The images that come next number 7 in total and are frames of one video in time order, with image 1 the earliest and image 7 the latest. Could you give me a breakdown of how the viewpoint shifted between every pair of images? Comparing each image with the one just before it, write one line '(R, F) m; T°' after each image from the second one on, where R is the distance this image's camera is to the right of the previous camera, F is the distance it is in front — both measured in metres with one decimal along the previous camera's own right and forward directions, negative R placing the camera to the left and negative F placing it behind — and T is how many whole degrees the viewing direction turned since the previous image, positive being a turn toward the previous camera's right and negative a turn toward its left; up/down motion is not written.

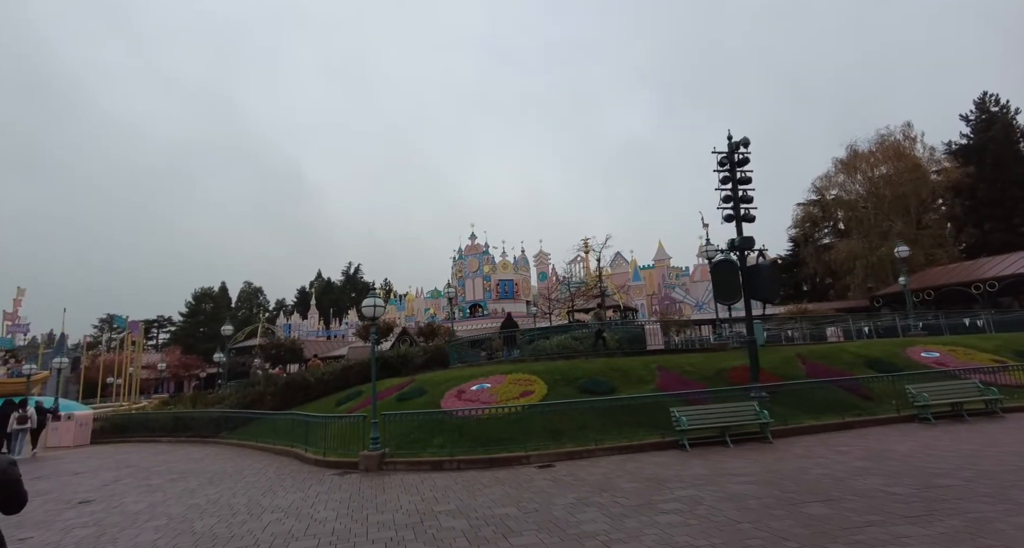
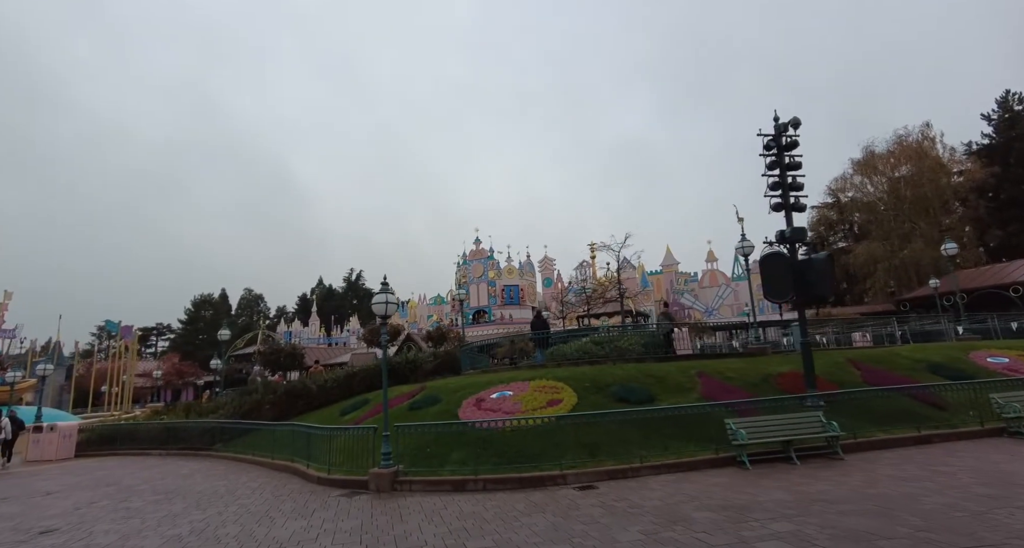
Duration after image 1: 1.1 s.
(-0.7, +1.4) m; 0°
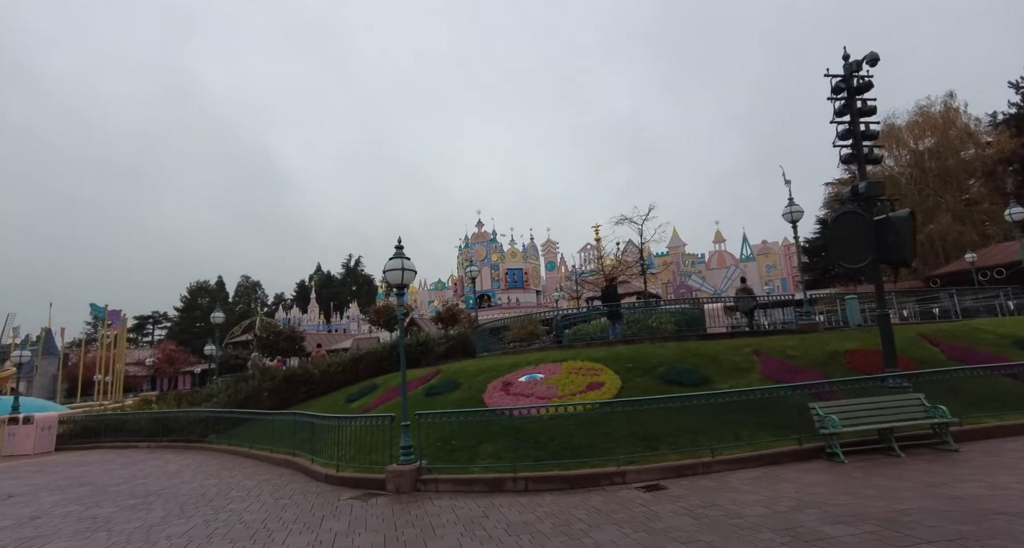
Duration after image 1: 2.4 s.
(-0.8, +1.7) m; 0°
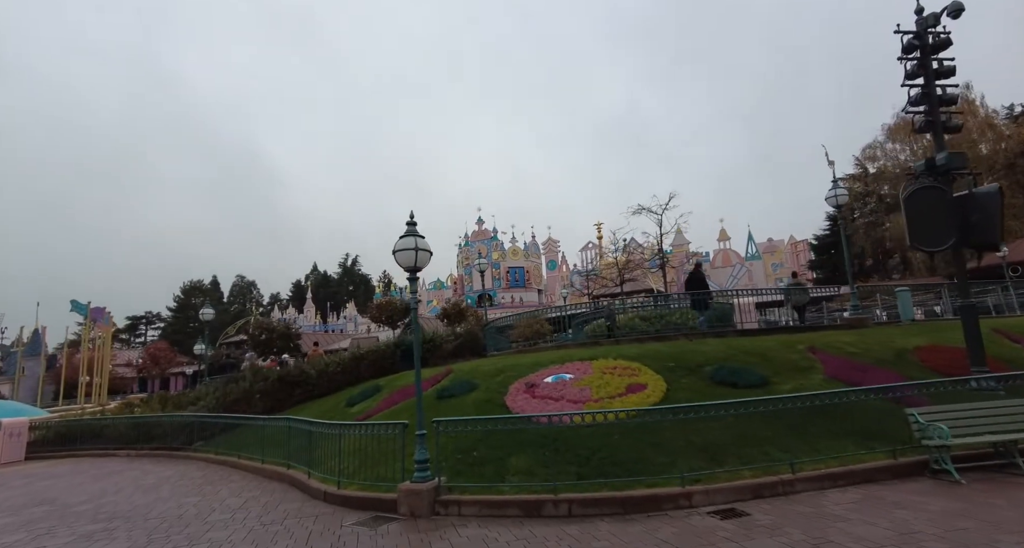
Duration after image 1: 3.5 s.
(-0.6, +1.4) m; 0°
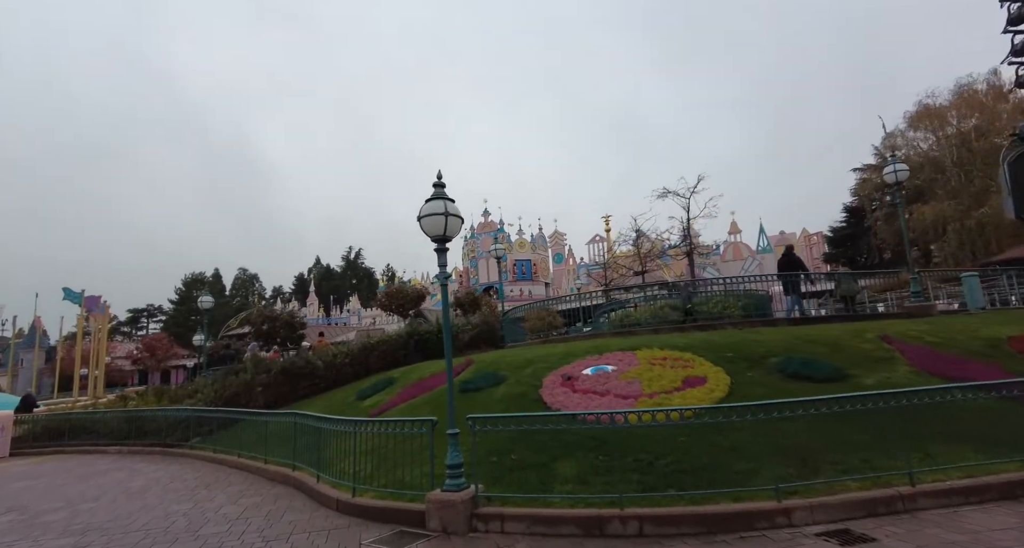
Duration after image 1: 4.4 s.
(-0.7, +1.3) m; 0°
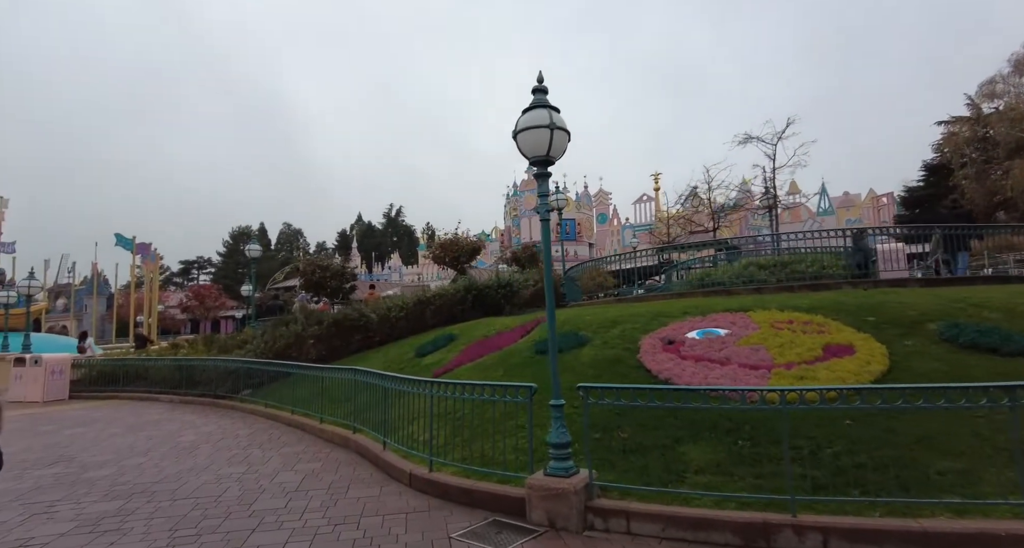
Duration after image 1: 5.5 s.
(-1.0, +1.4) m; -4°
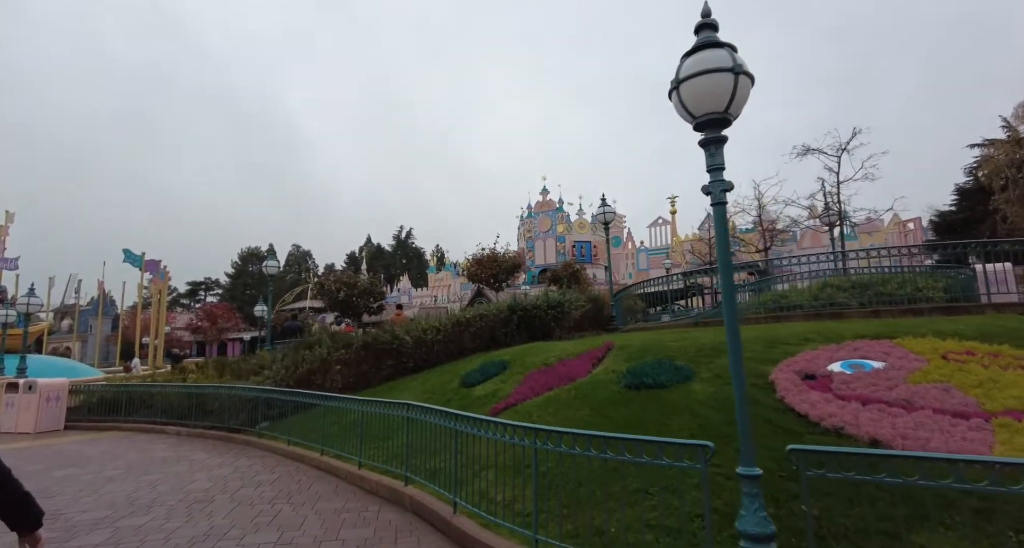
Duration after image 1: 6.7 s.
(-1.2, +1.5) m; -1°
